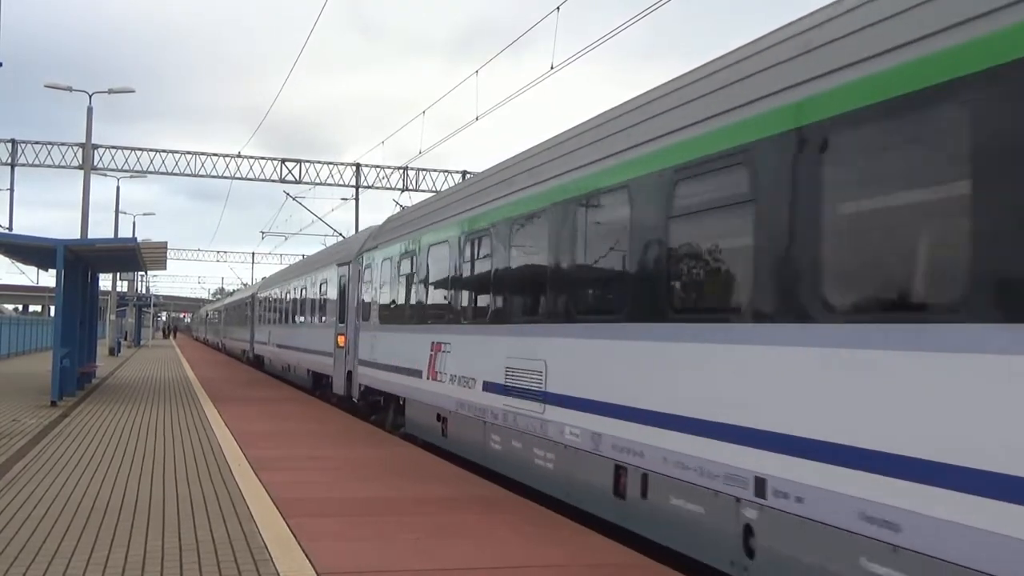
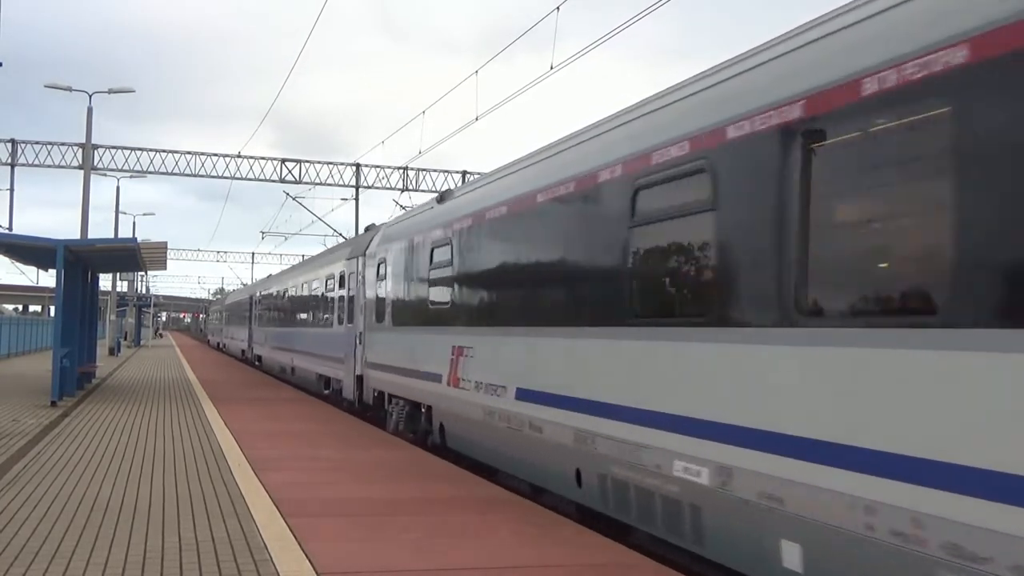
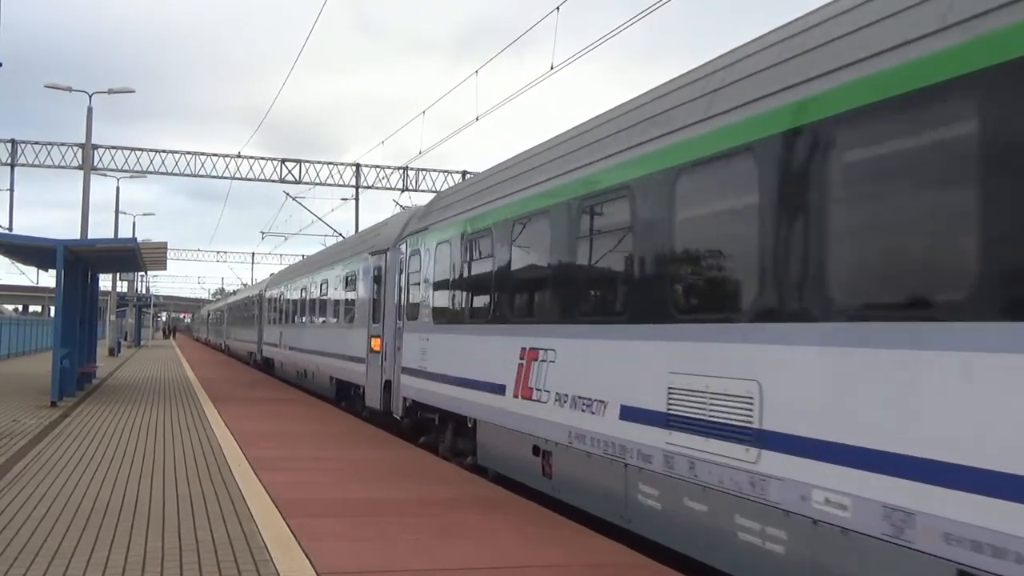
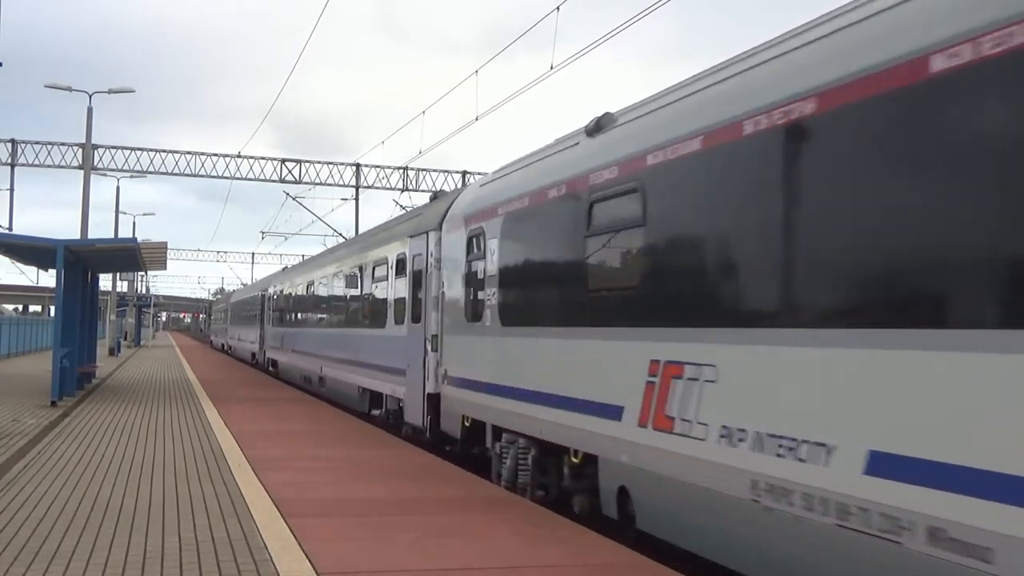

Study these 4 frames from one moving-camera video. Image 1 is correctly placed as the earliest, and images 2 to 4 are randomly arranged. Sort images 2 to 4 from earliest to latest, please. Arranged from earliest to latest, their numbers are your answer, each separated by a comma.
3, 2, 4
